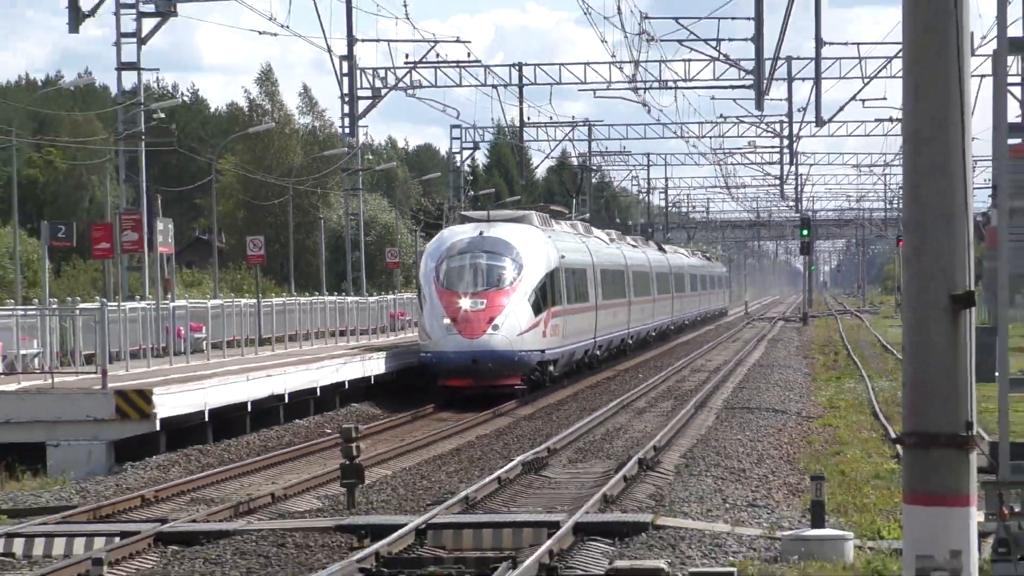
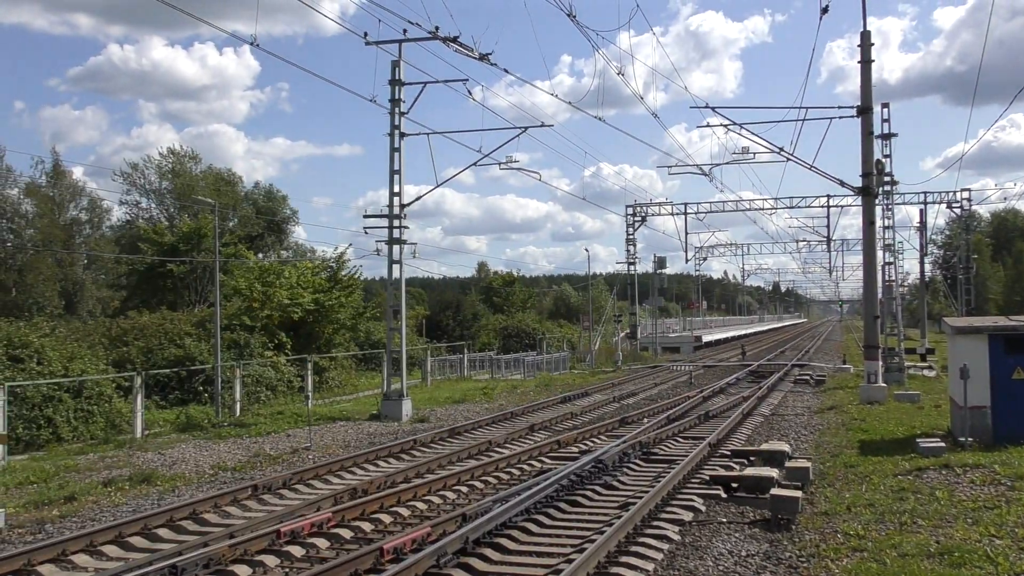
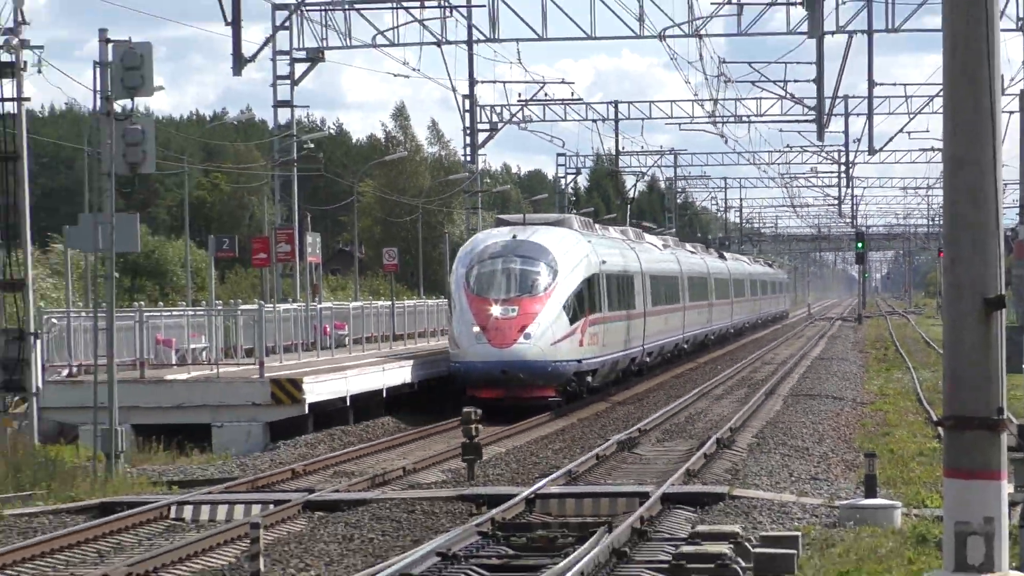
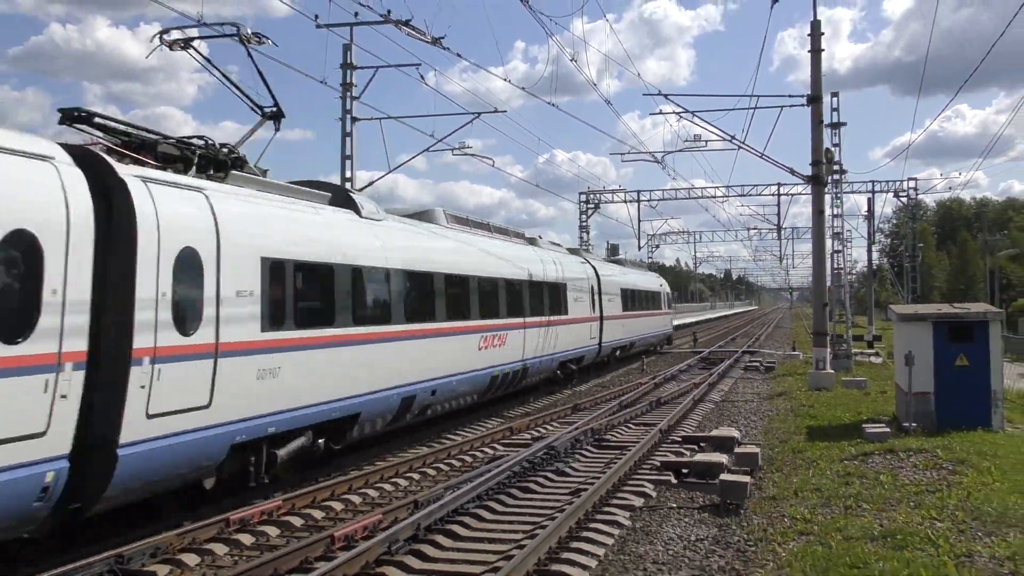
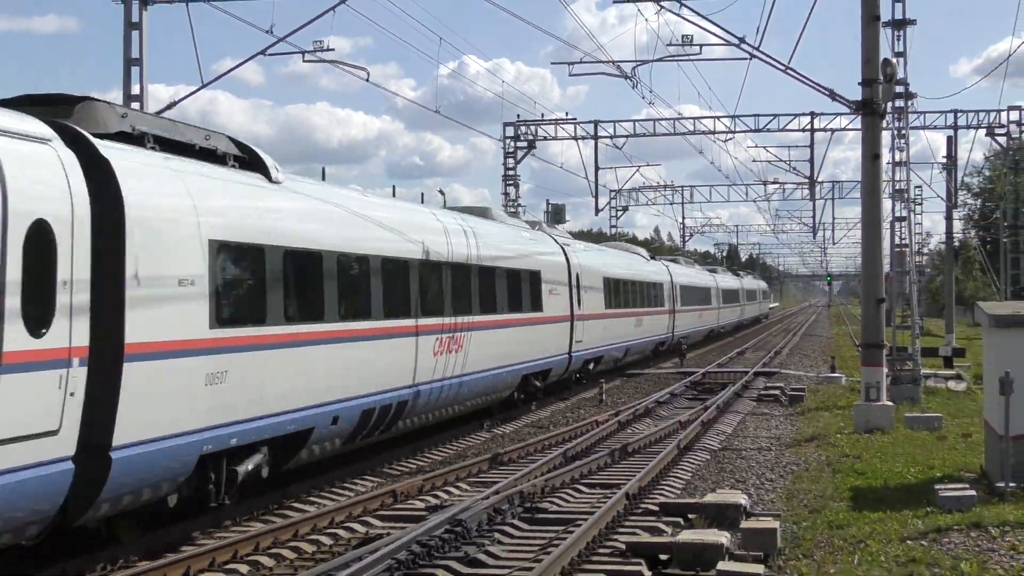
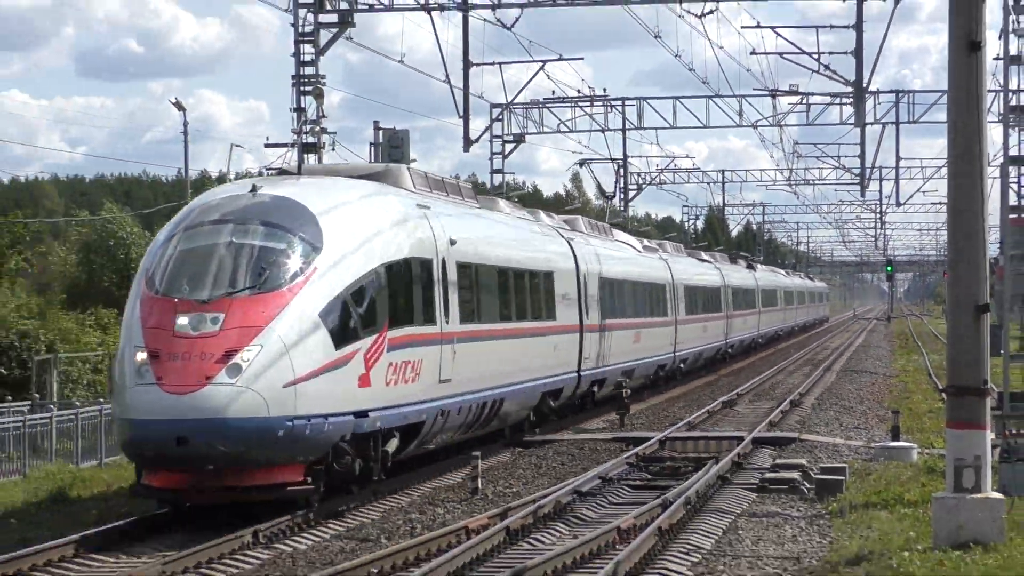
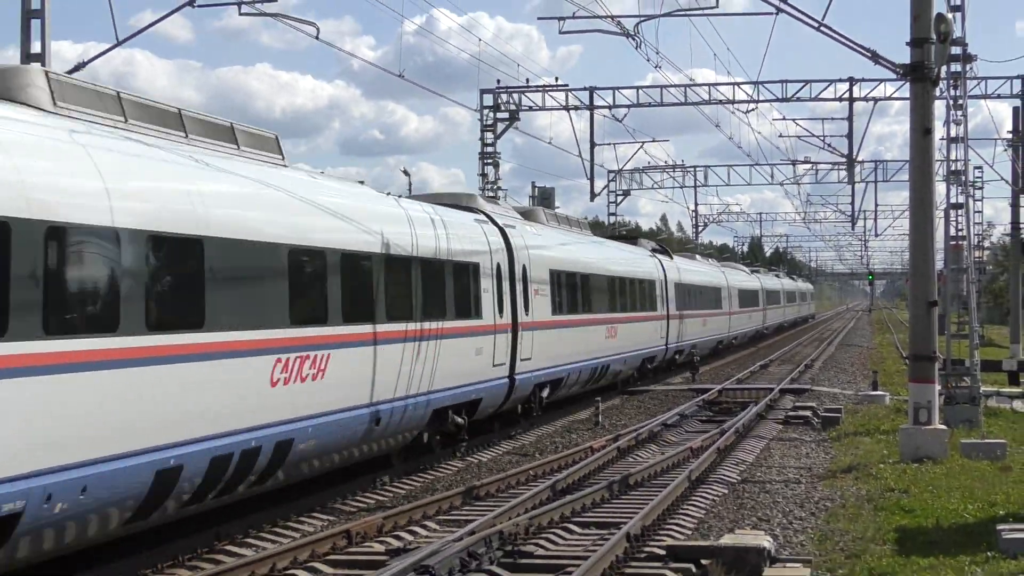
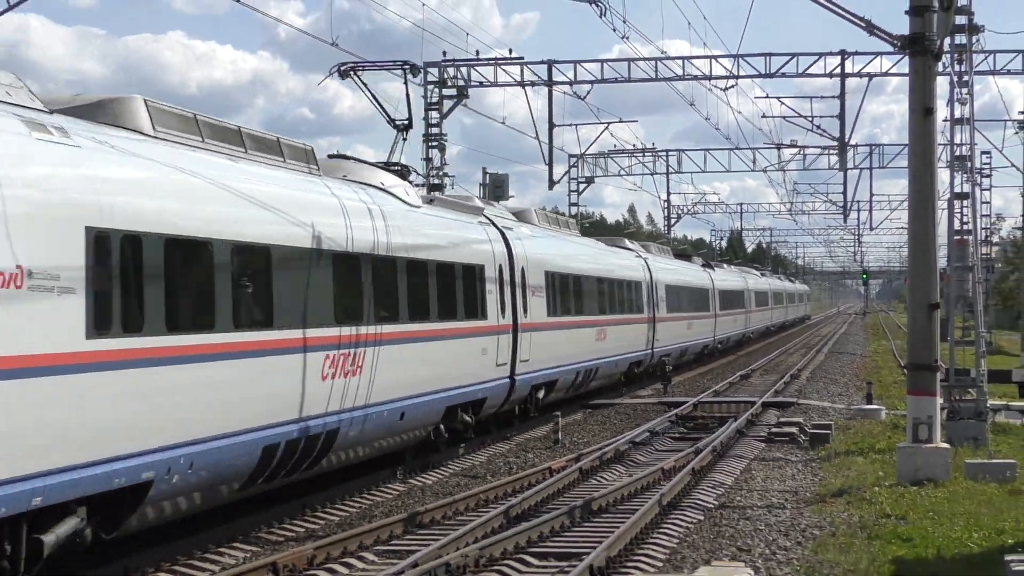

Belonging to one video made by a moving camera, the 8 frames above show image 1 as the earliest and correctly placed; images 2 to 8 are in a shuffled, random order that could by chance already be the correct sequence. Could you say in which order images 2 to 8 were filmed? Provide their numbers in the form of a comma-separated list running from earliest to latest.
3, 6, 8, 7, 5, 4, 2
